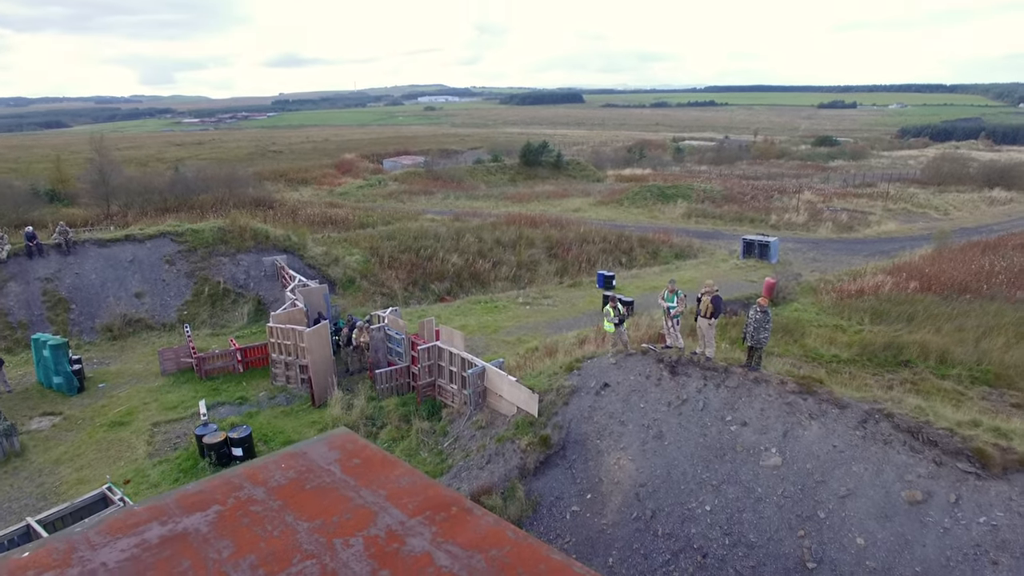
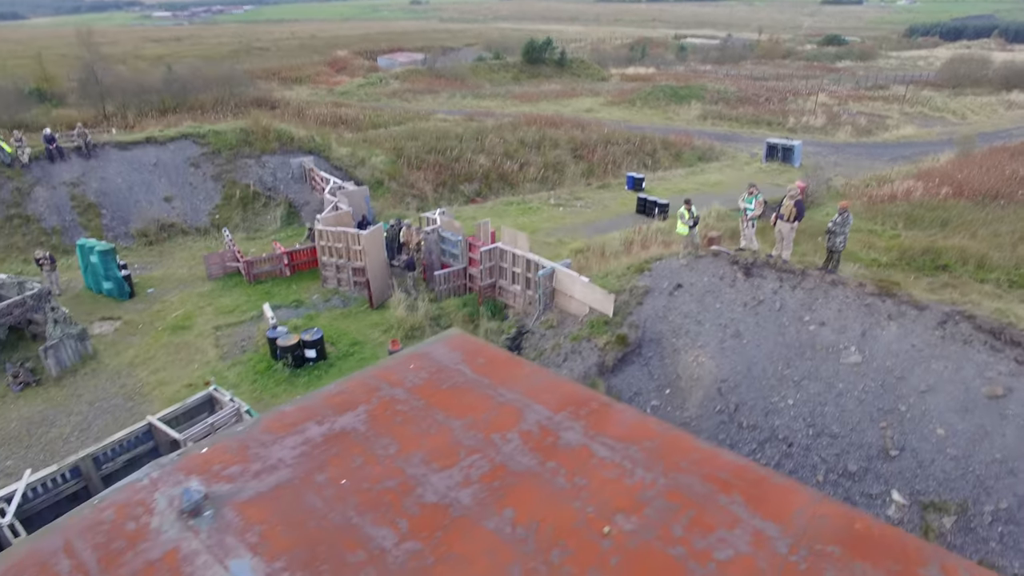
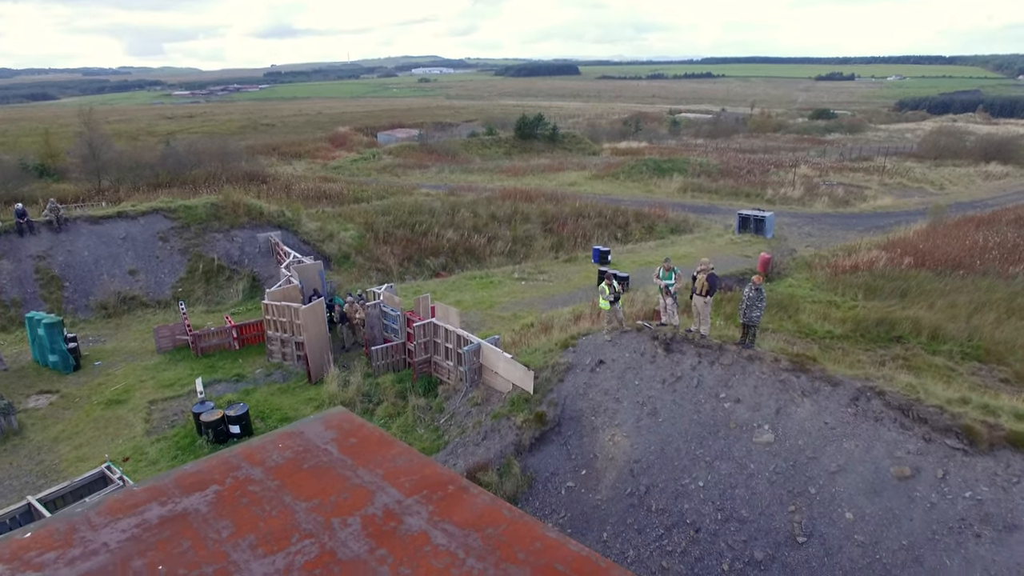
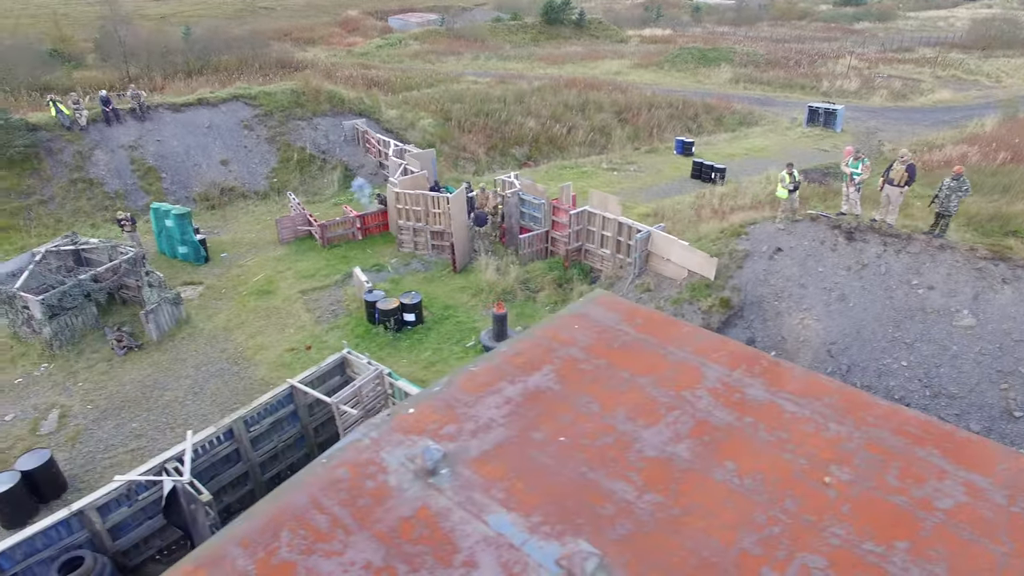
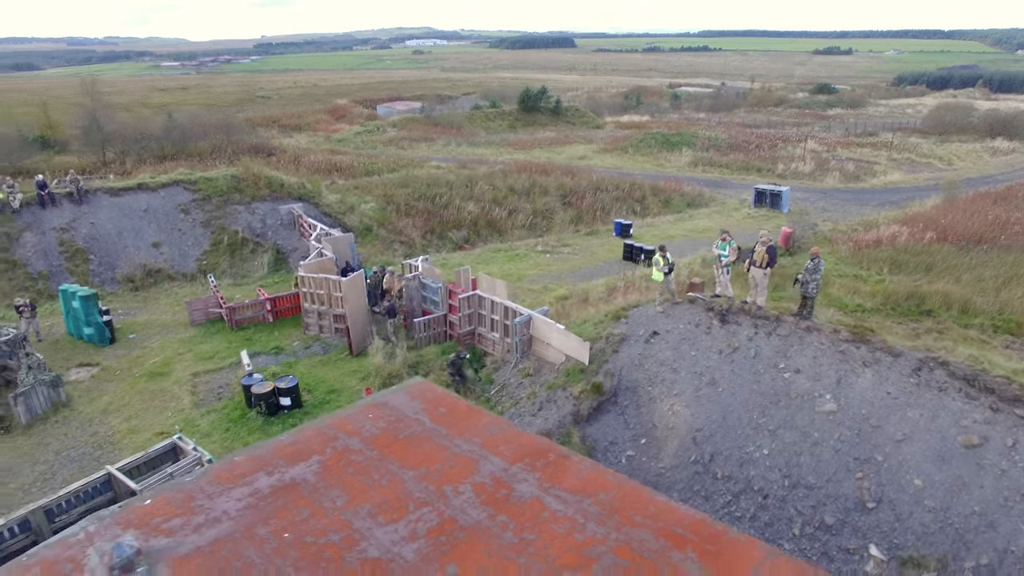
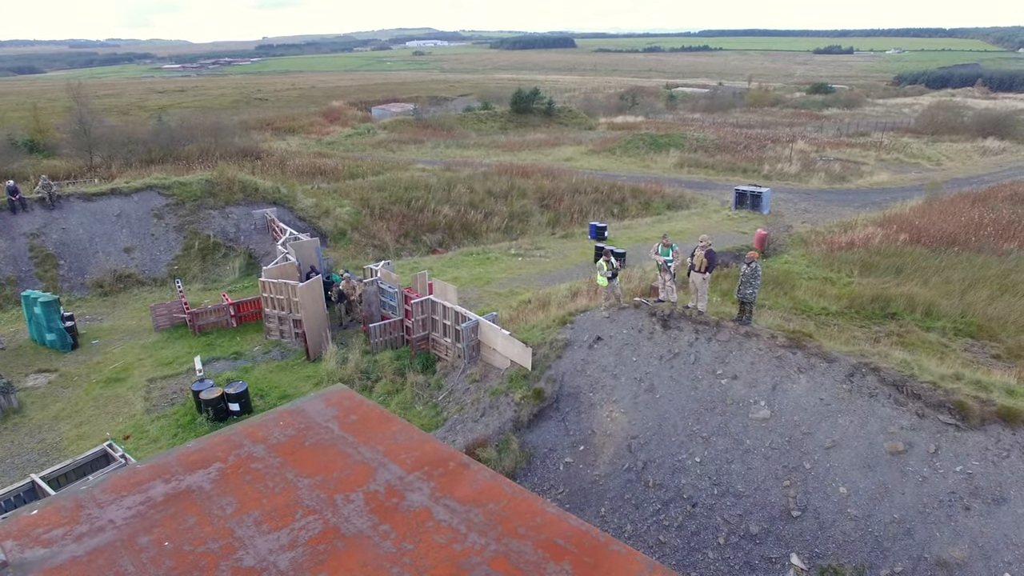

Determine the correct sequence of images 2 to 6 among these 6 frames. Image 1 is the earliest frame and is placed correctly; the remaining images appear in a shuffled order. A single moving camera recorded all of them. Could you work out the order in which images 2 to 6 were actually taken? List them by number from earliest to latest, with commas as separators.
3, 6, 5, 2, 4
